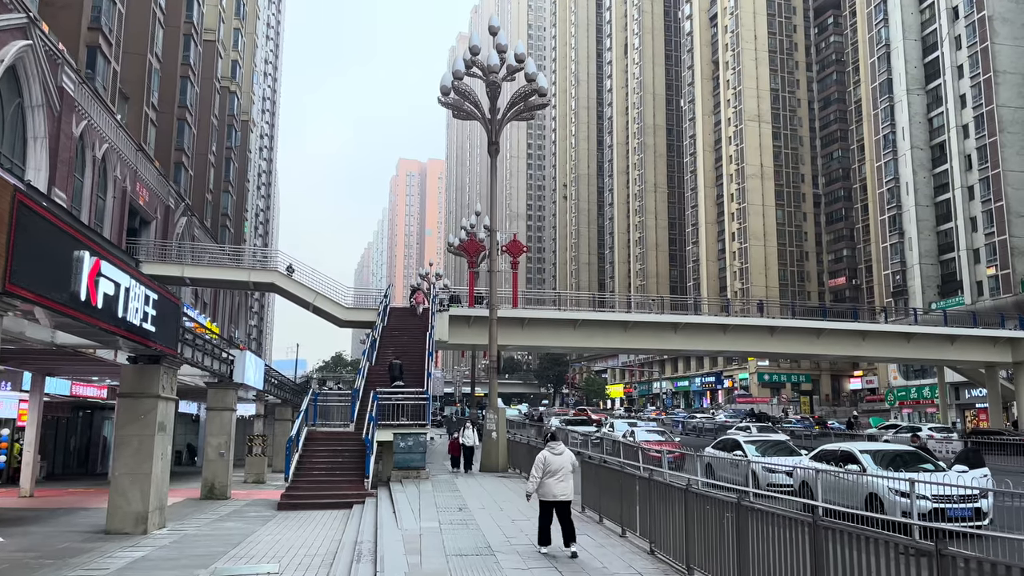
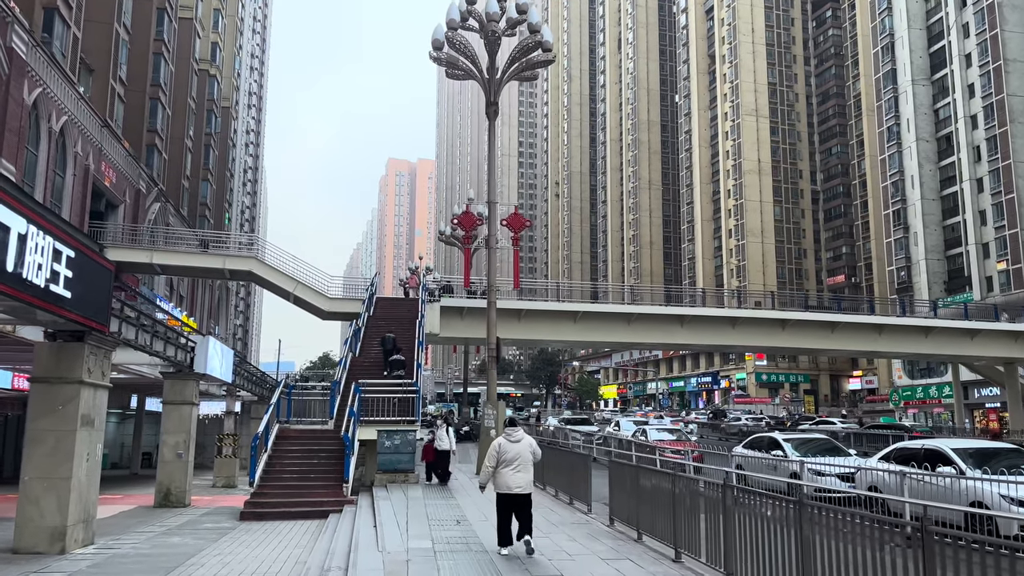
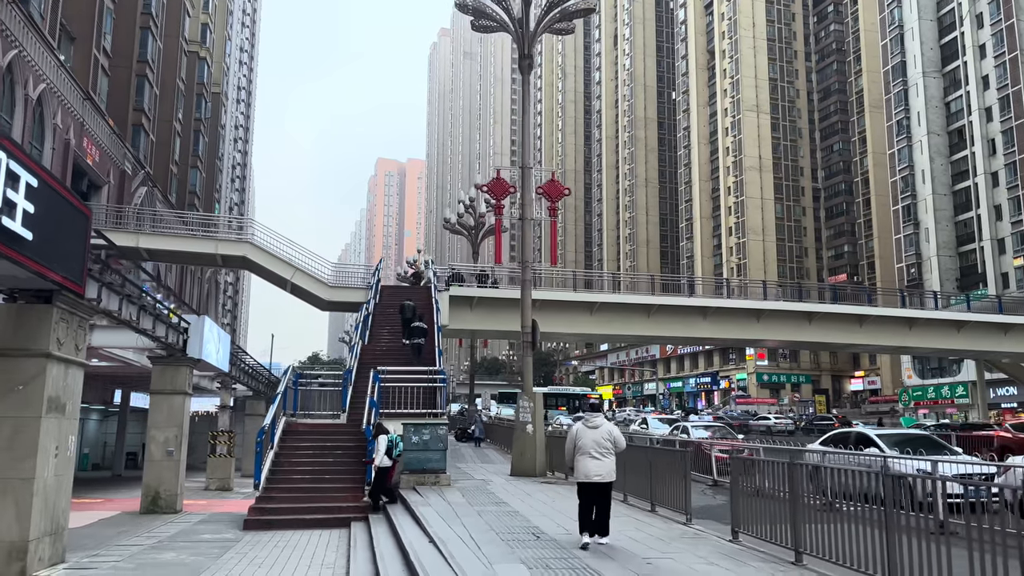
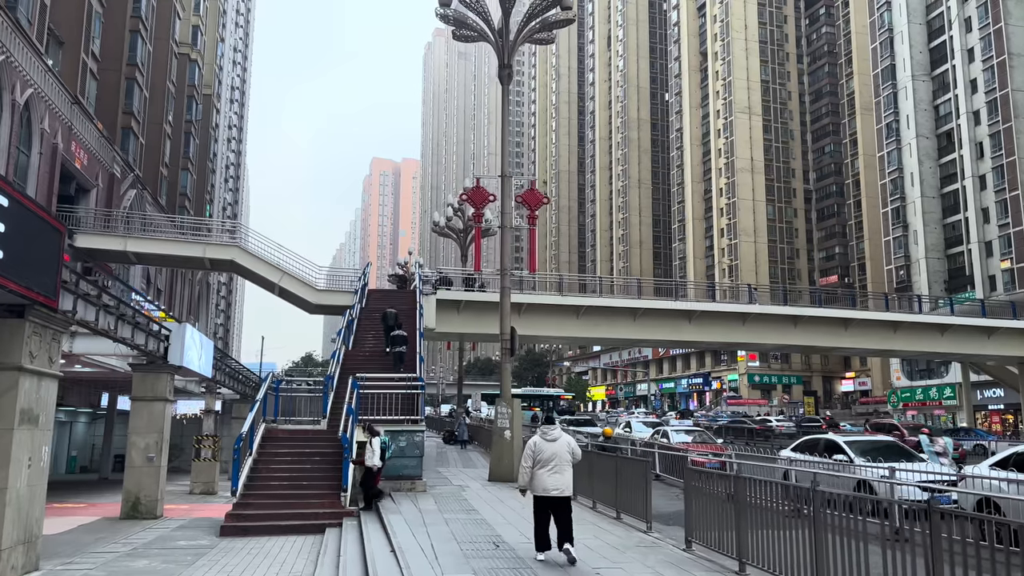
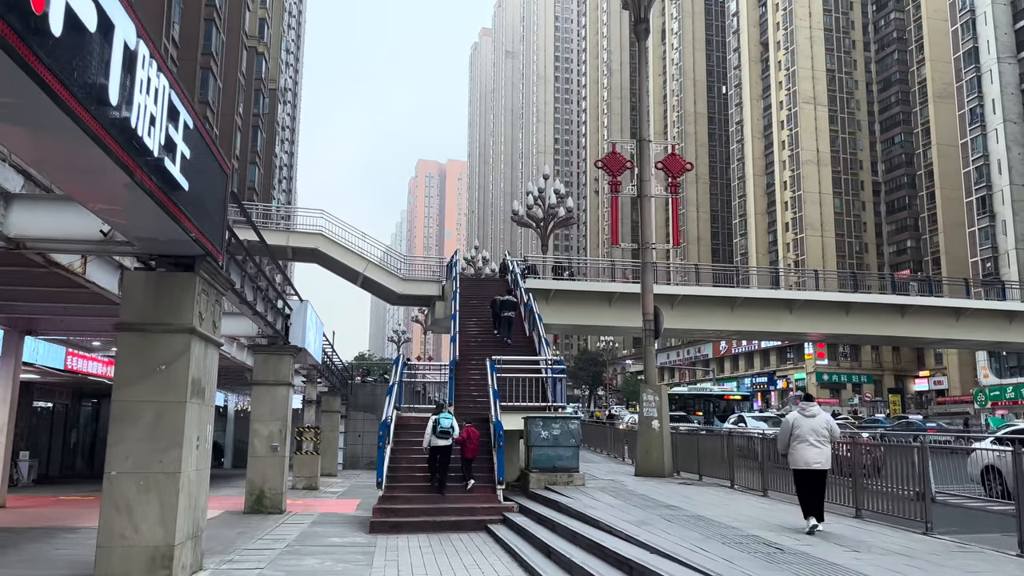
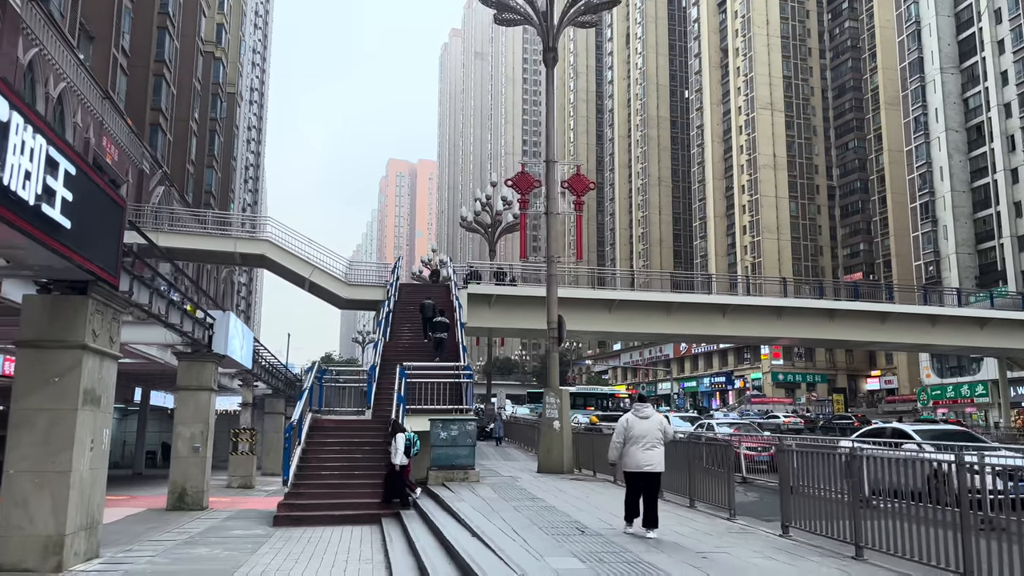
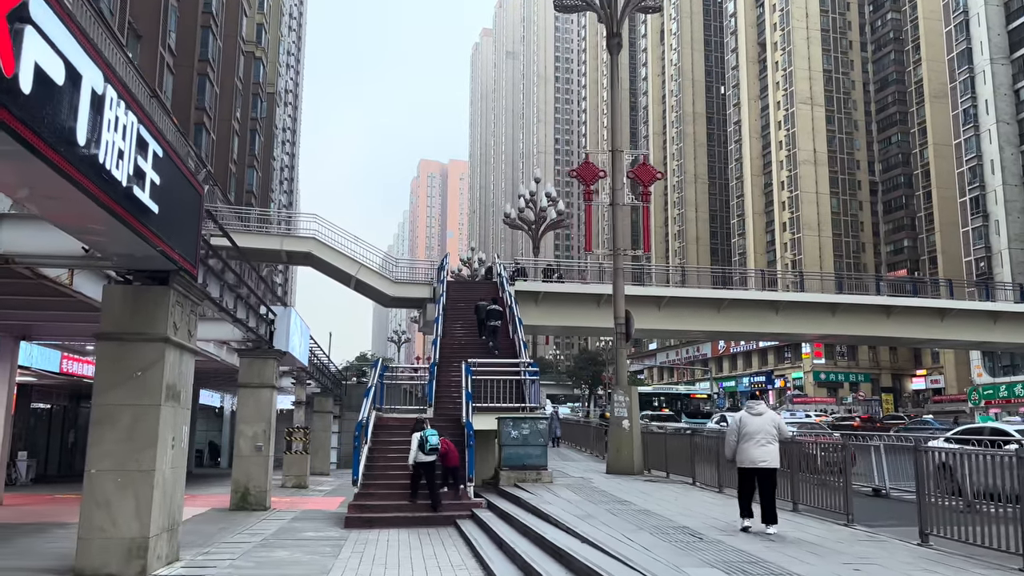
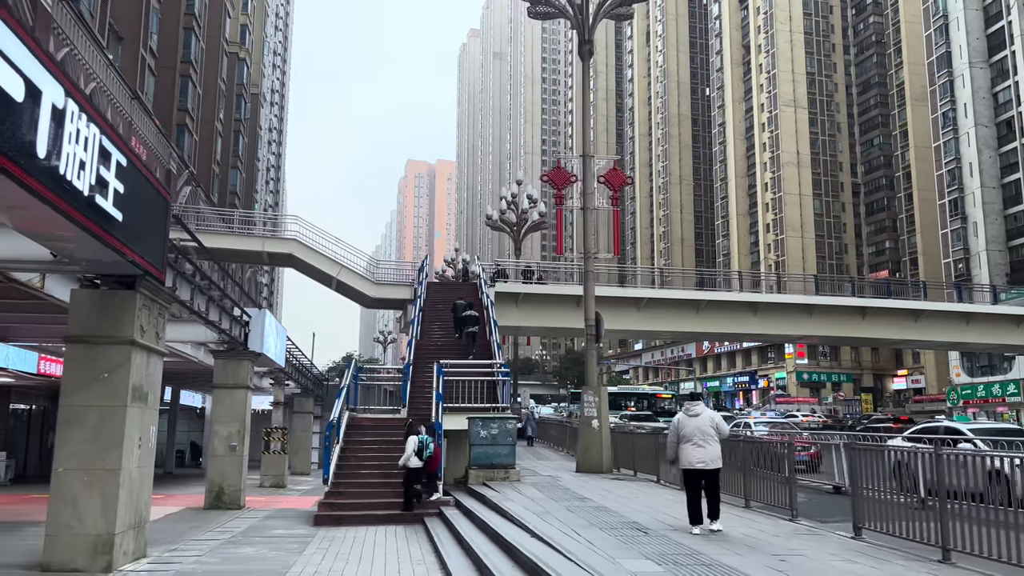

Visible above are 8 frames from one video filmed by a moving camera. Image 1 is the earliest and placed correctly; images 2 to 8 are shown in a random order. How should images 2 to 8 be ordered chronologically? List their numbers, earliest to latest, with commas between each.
2, 4, 3, 6, 8, 7, 5
